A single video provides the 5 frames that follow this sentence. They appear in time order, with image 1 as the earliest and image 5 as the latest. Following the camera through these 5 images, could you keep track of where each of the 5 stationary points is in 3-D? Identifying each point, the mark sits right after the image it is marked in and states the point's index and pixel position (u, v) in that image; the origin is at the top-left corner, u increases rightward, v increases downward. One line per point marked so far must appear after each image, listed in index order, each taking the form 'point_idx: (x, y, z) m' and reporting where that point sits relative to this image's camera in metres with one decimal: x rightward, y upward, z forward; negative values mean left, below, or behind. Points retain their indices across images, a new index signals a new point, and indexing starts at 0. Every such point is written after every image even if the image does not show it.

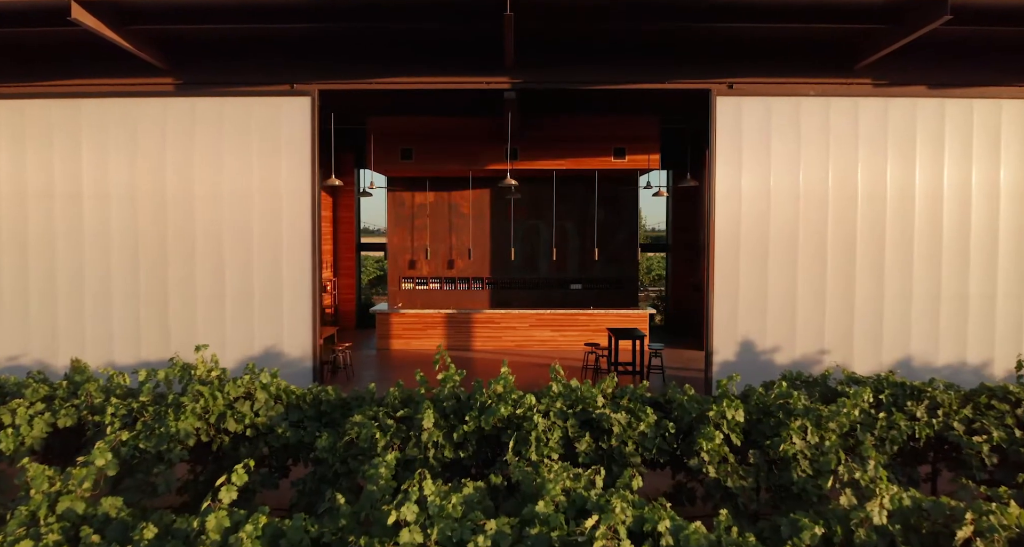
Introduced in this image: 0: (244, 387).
0: (-1.6, -0.7, +3.9) m
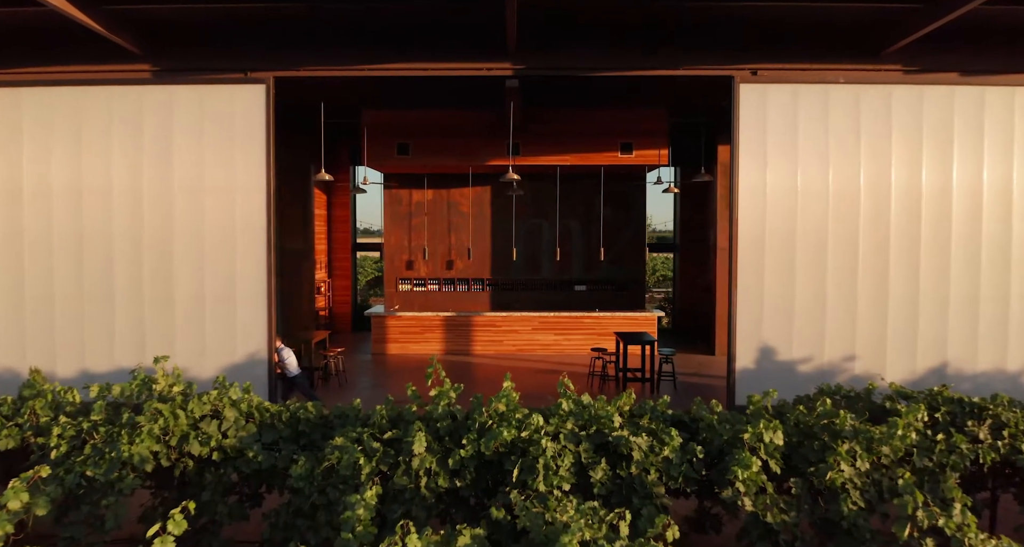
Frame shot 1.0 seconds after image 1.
0: (-1.6, -0.7, +3.4) m
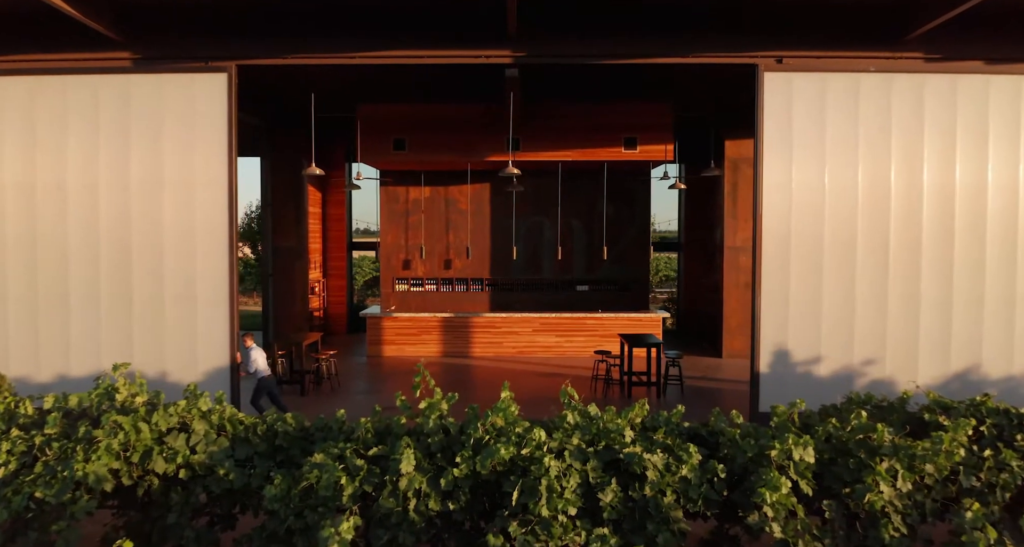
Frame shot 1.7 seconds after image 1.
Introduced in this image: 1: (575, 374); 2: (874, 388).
0: (-1.6, -0.7, +3.1) m
1: (+0.8, -1.3, +8.4) m
2: (+3.0, -0.9, +5.3) m
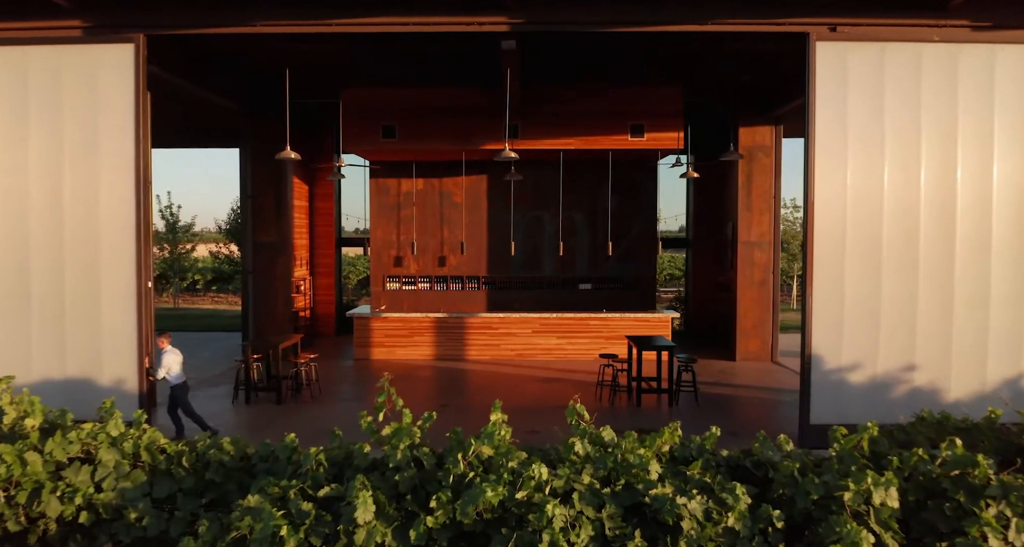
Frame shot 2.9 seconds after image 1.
0: (-1.6, -0.6, +2.4) m
1: (+0.8, -1.2, +7.7) m
2: (+3.0, -0.9, +4.6) m
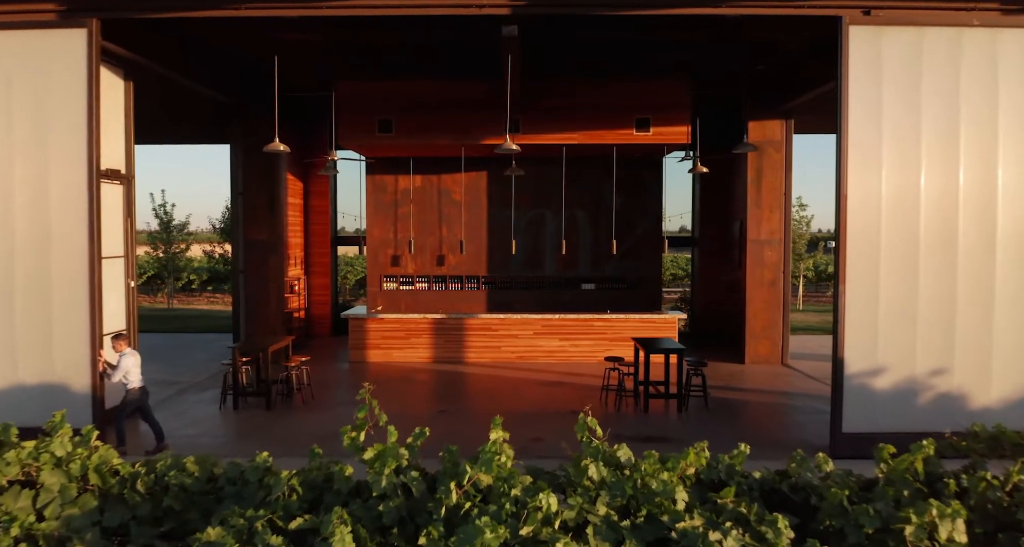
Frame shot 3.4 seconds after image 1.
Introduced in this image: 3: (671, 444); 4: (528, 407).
0: (-1.6, -0.6, +2.1) m
1: (+0.8, -1.2, +7.4) m
2: (+3.0, -0.9, +4.3) m
3: (+1.3, -1.4, +5.2) m
4: (+0.2, -1.3, +6.4) m
